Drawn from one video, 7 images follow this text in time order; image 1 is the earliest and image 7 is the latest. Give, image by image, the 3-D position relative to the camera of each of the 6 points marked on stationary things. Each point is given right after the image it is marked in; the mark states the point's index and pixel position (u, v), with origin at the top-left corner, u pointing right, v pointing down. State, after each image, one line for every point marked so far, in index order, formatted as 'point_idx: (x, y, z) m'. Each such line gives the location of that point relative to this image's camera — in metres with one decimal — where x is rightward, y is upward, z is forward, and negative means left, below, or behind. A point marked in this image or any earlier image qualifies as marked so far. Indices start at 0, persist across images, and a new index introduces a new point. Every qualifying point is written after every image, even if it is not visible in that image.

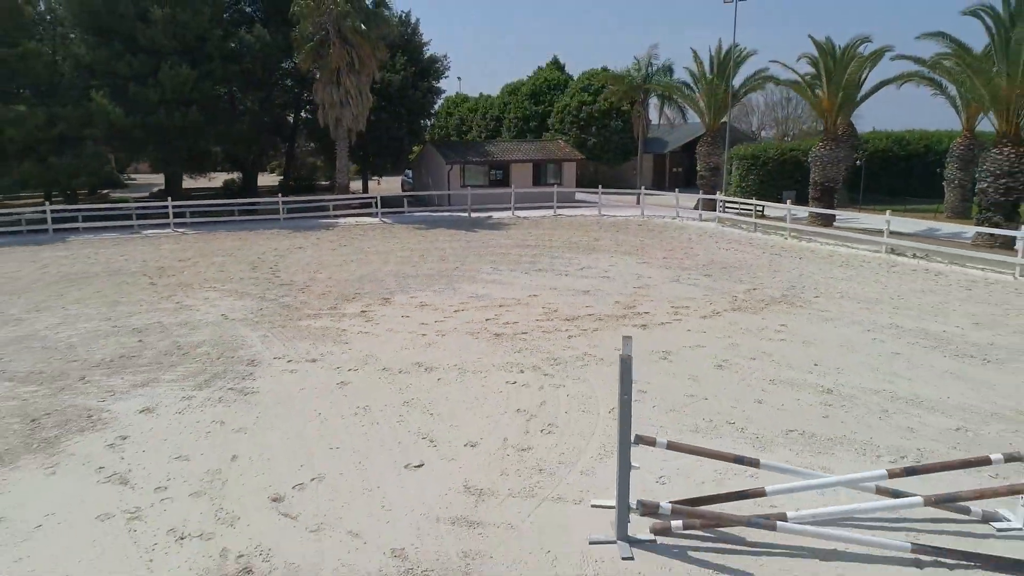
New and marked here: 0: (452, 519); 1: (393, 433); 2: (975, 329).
0: (-0.4, -1.6, +5.3) m
1: (-1.1, -1.3, +6.9) m
2: (+6.5, -0.5, +10.3) m
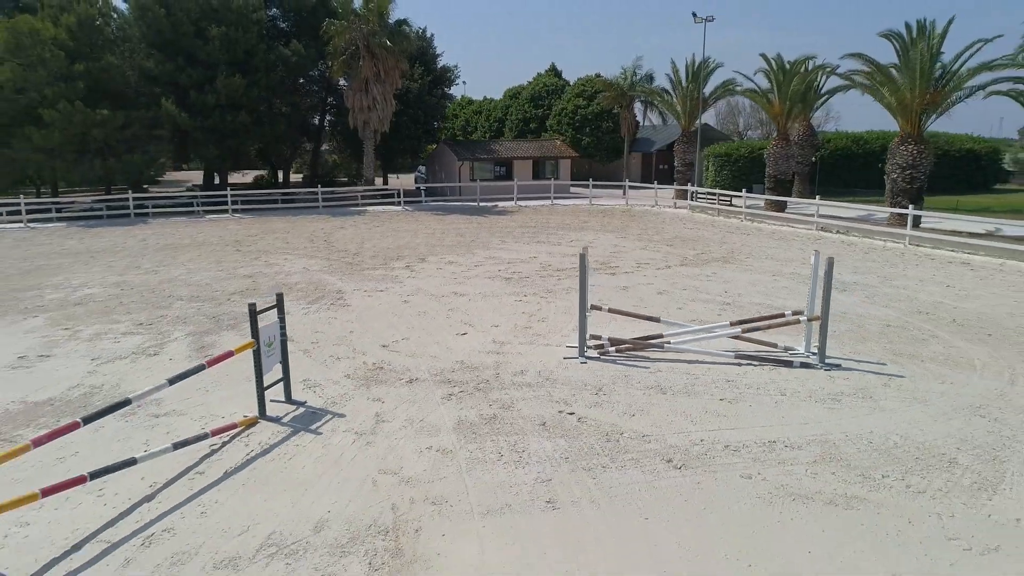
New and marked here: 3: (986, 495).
0: (-0.3, -0.8, +9.4) m
1: (-1.0, -0.5, +11.0) m
2: (+6.6, +0.3, +14.4) m
3: (+3.6, -1.5, +5.5) m
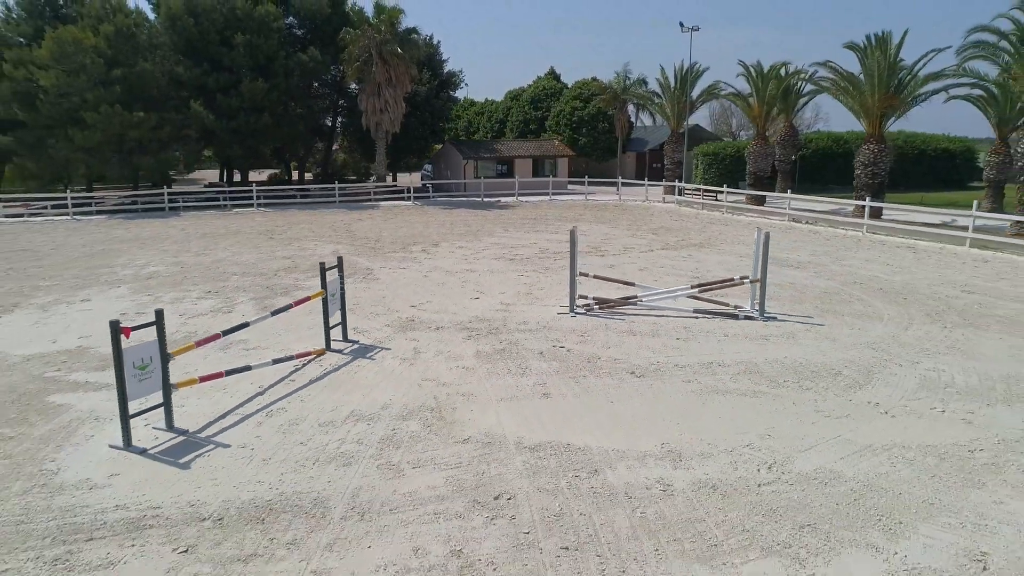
0: (-0.2, -0.3, +11.7) m
1: (-0.9, 0.0, +13.3) m
2: (+6.7, +0.8, +16.7) m
3: (+3.6, -1.1, +7.8) m
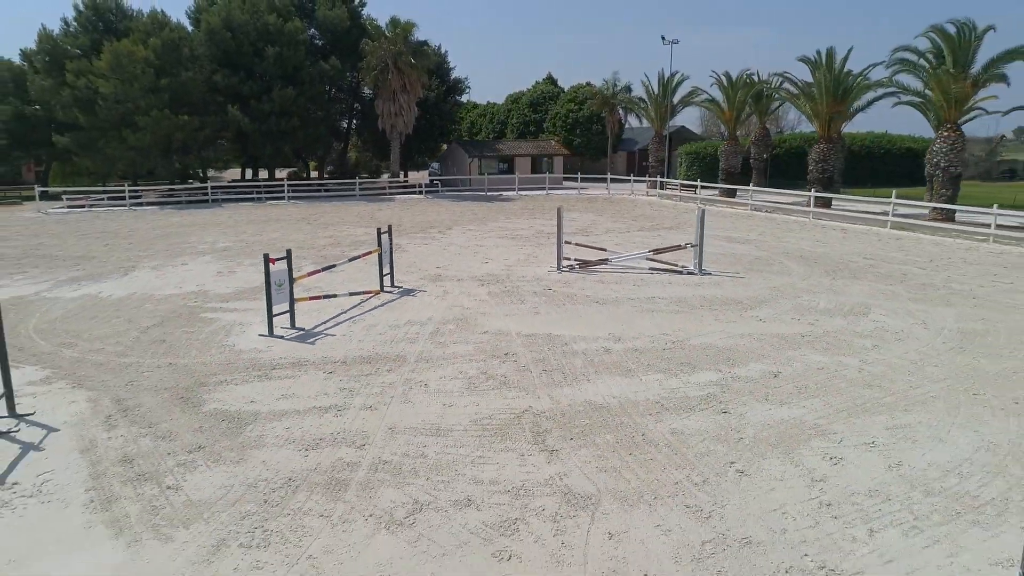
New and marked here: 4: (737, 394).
0: (-0.2, +0.4, +15.4) m
1: (-0.9, +0.7, +17.0) m
2: (+6.7, +1.5, +20.4) m
3: (+3.7, -0.3, +11.5) m
4: (+2.4, -1.1, +7.6) m
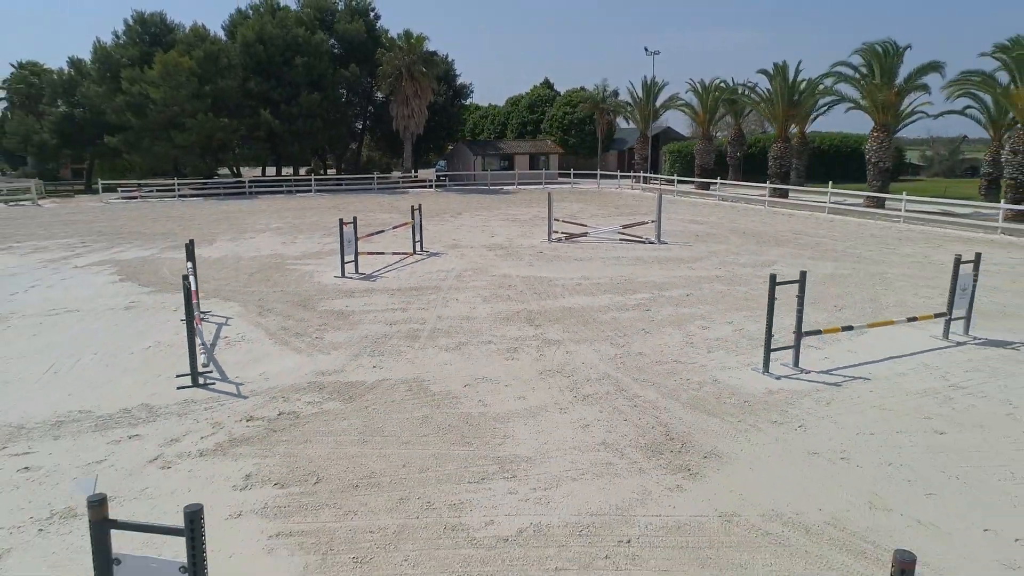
0: (-0.2, +1.3, +19.6) m
1: (-0.9, +1.6, +21.2) m
2: (+6.8, +2.4, +24.6) m
3: (+3.7, +0.5, +15.7) m
4: (+2.4, -0.2, +11.8) m
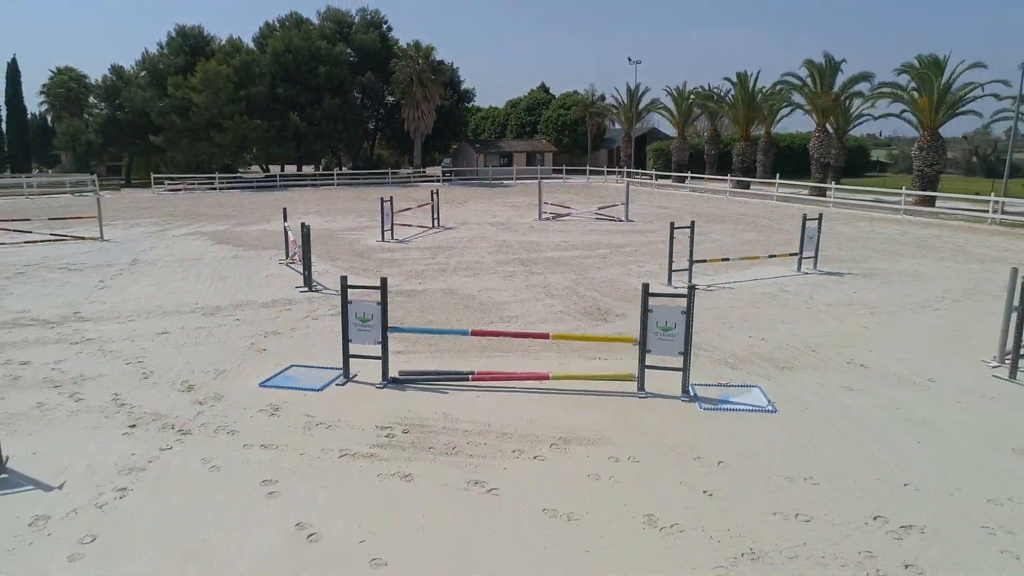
0: (-0.2, +2.3, +24.3) m
1: (-1.0, +2.6, +26.0) m
2: (+6.7, +3.3, +29.4) m
3: (+3.6, +1.5, +20.5) m
4: (+2.3, +0.8, +16.6) m
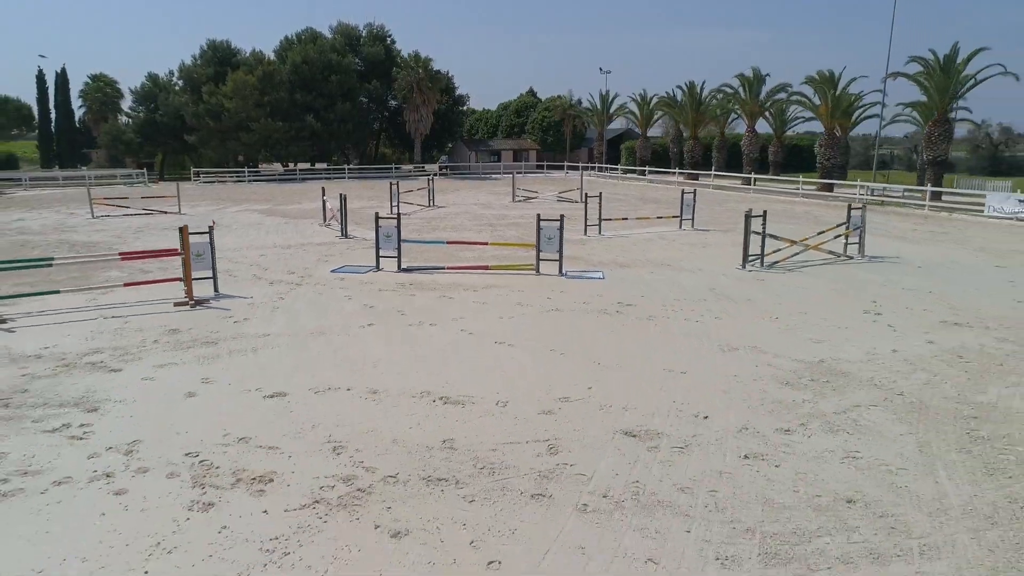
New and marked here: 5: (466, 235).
0: (-1.1, +3.6, +30.8) m
1: (-1.8, +3.9, +32.4) m
2: (+5.8, +4.7, +35.8) m
3: (+2.8, +2.9, +26.9) m
4: (+1.5, +2.1, +23.0) m
5: (-1.2, +1.4, +20.0) m
